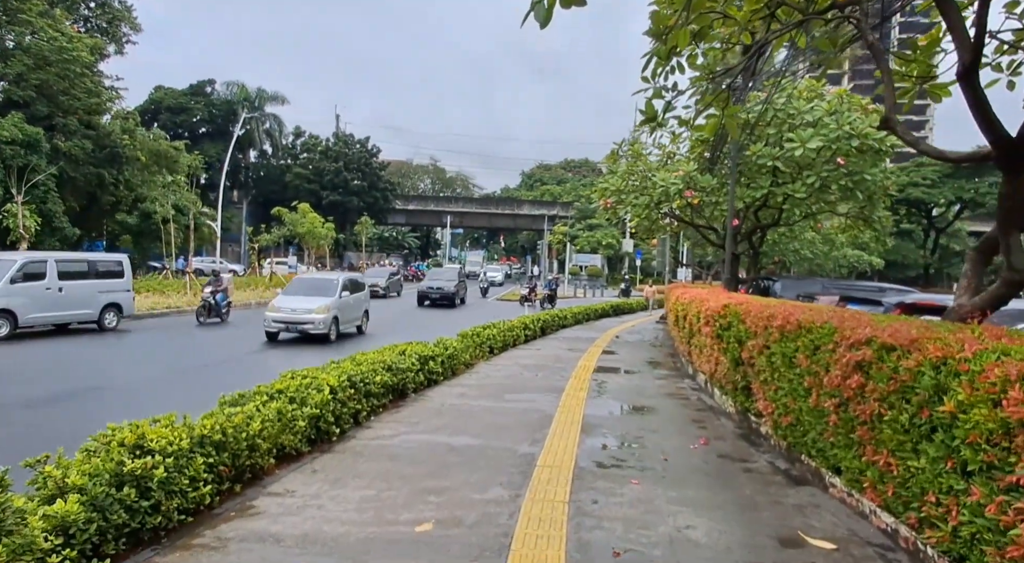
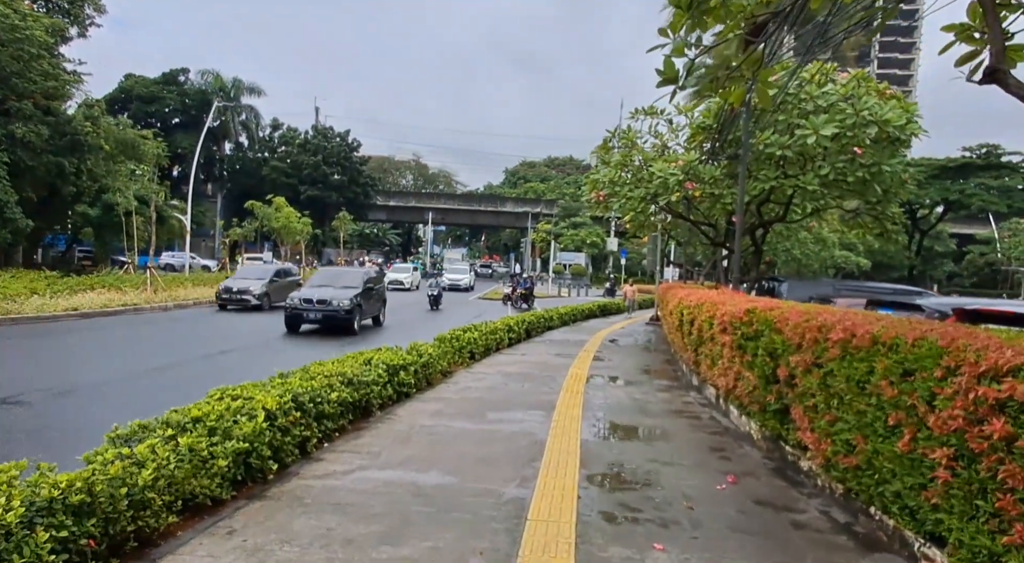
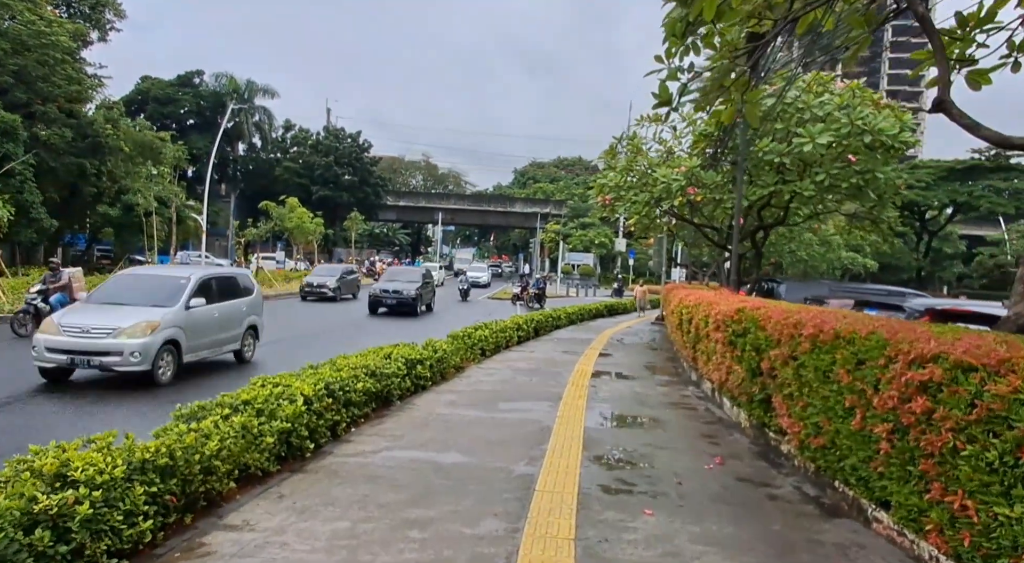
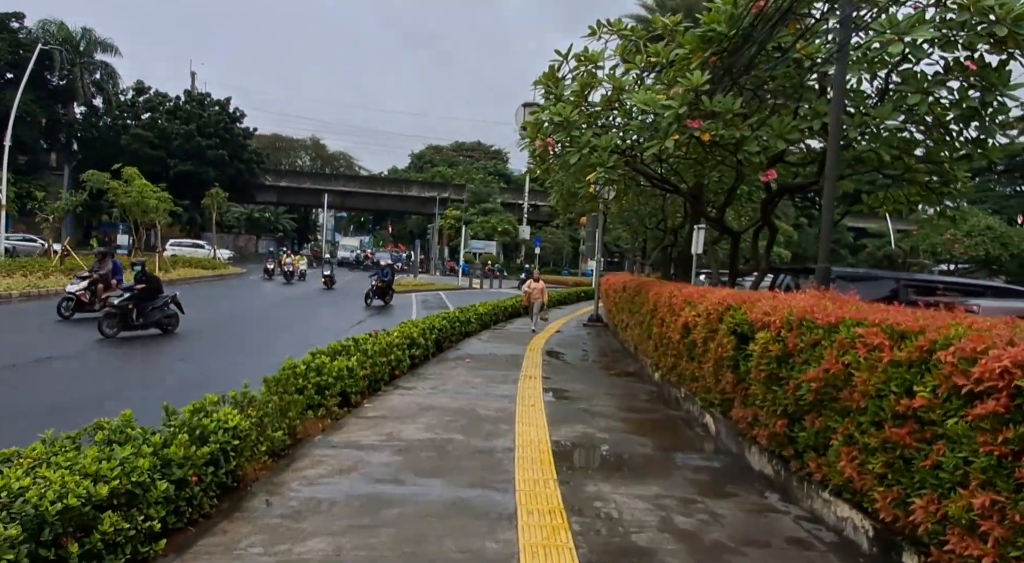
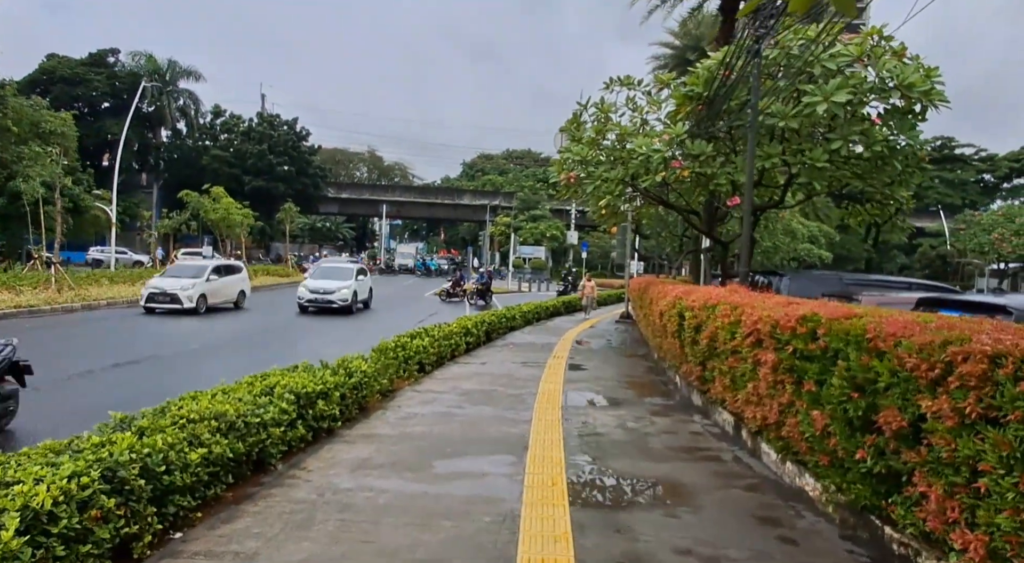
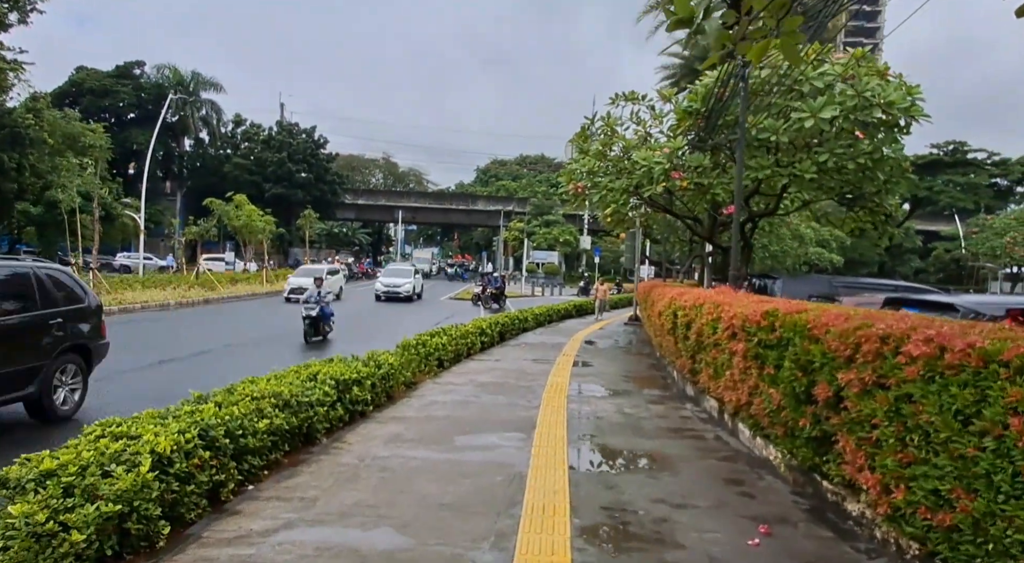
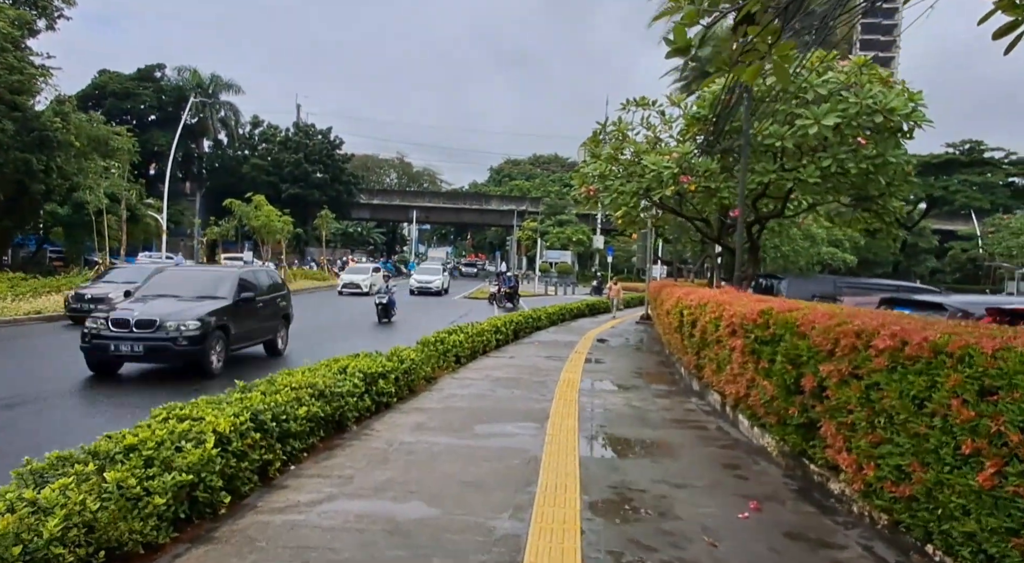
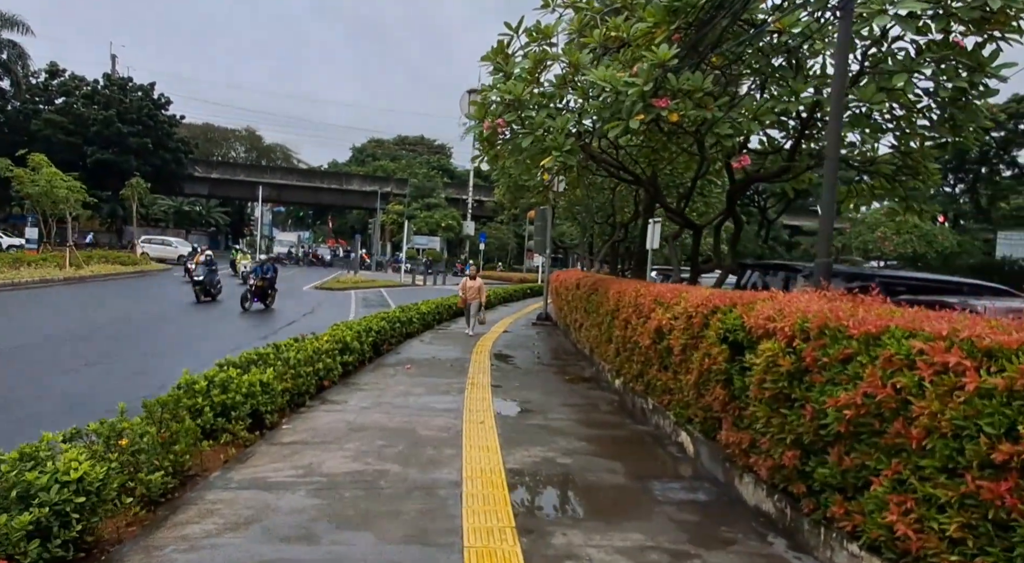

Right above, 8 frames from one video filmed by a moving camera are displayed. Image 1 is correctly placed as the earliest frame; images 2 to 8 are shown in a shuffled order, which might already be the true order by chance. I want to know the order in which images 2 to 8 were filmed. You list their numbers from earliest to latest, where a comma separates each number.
3, 2, 7, 6, 5, 4, 8
